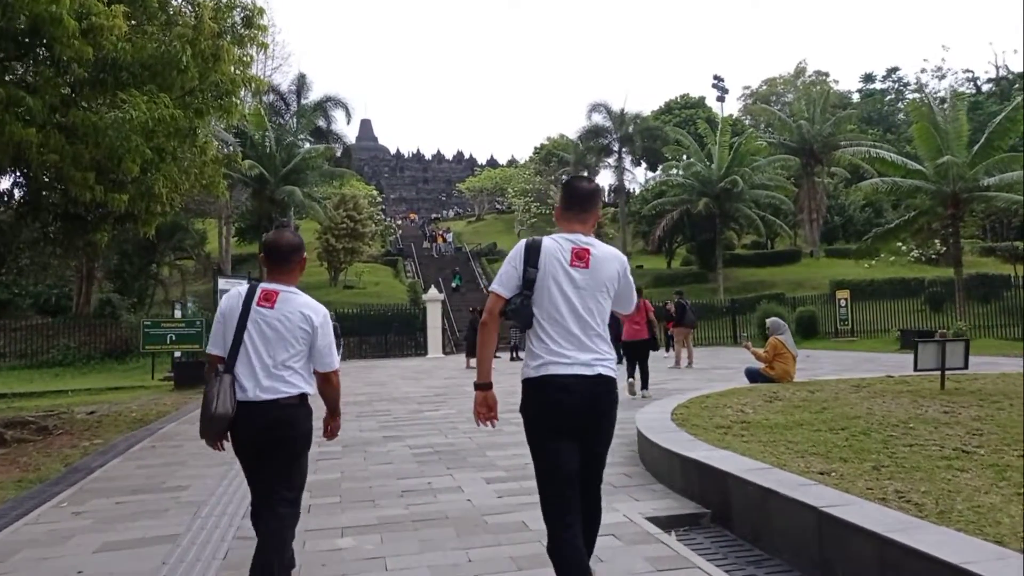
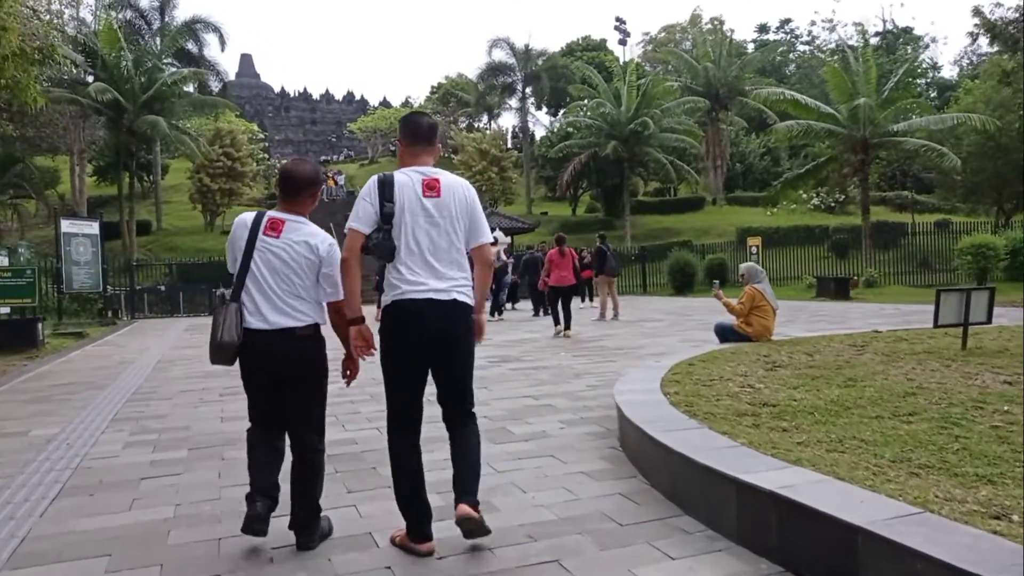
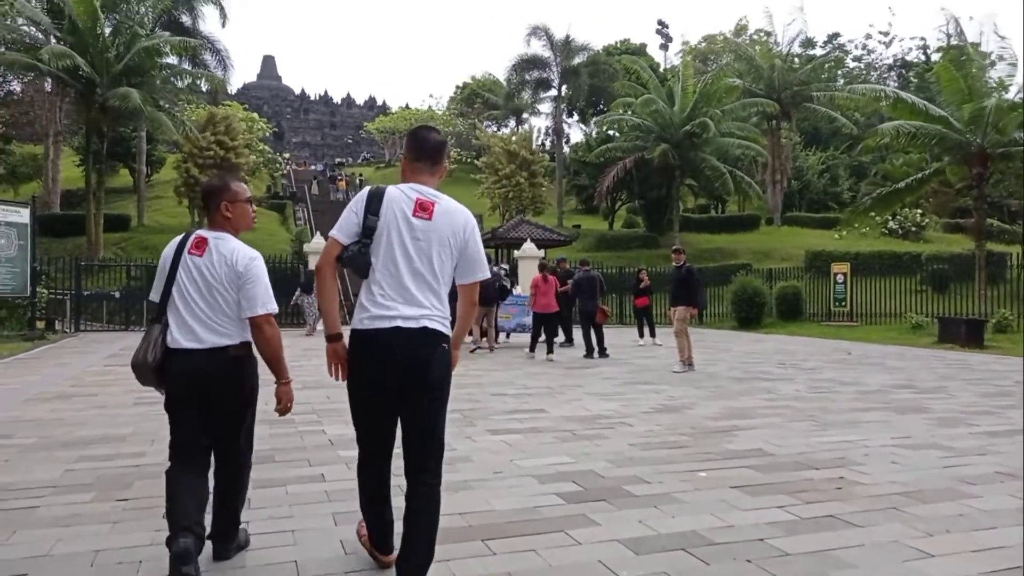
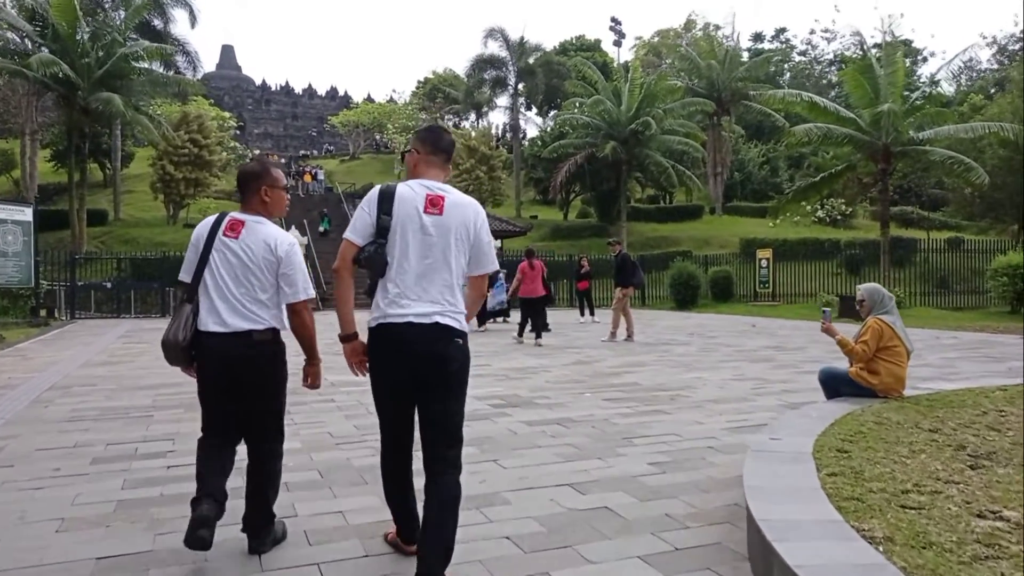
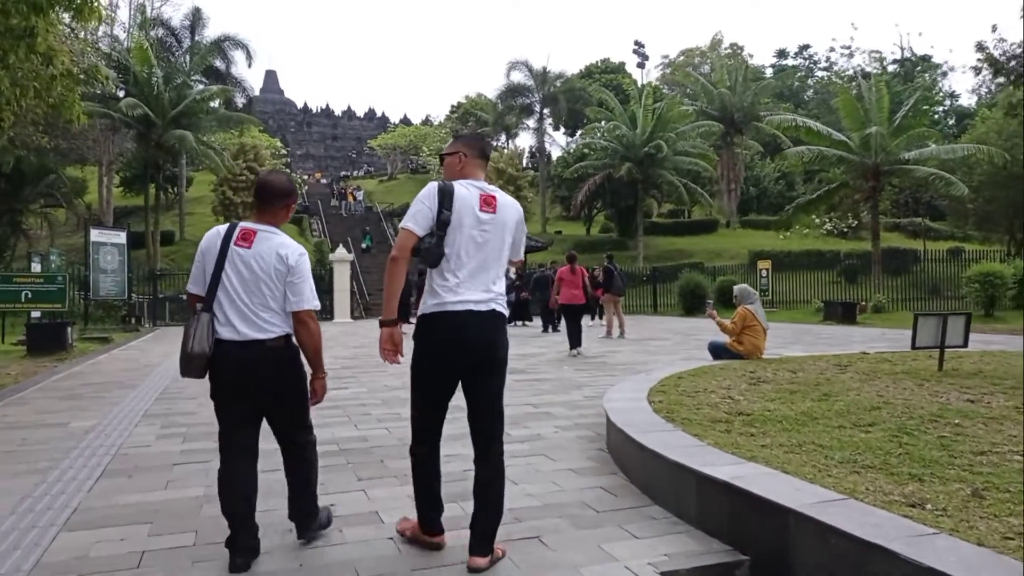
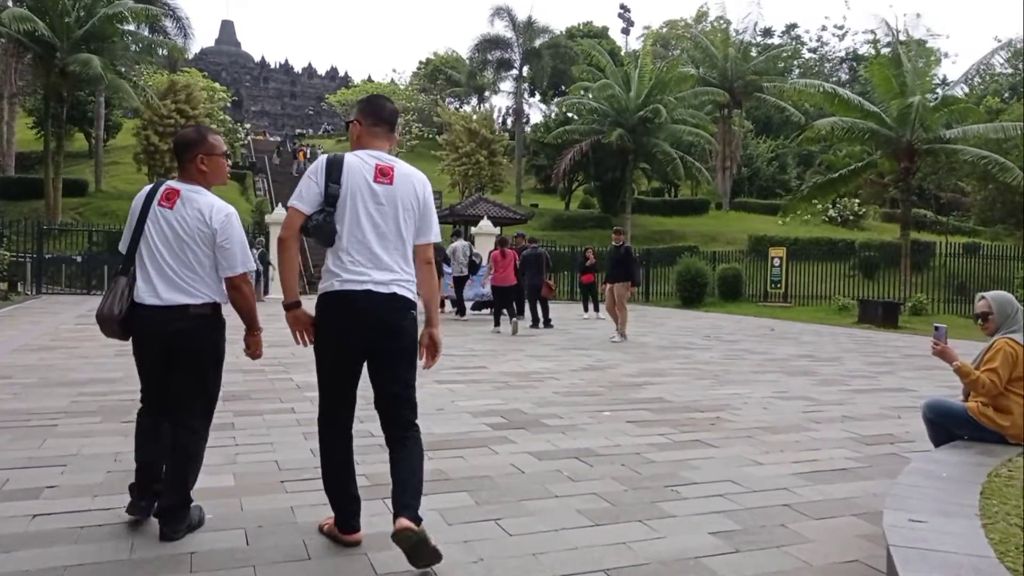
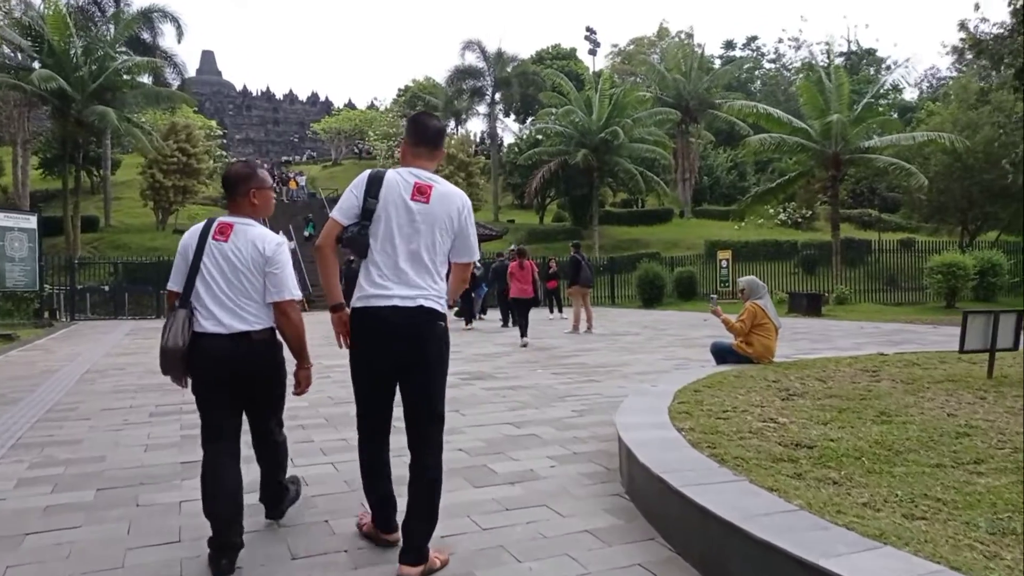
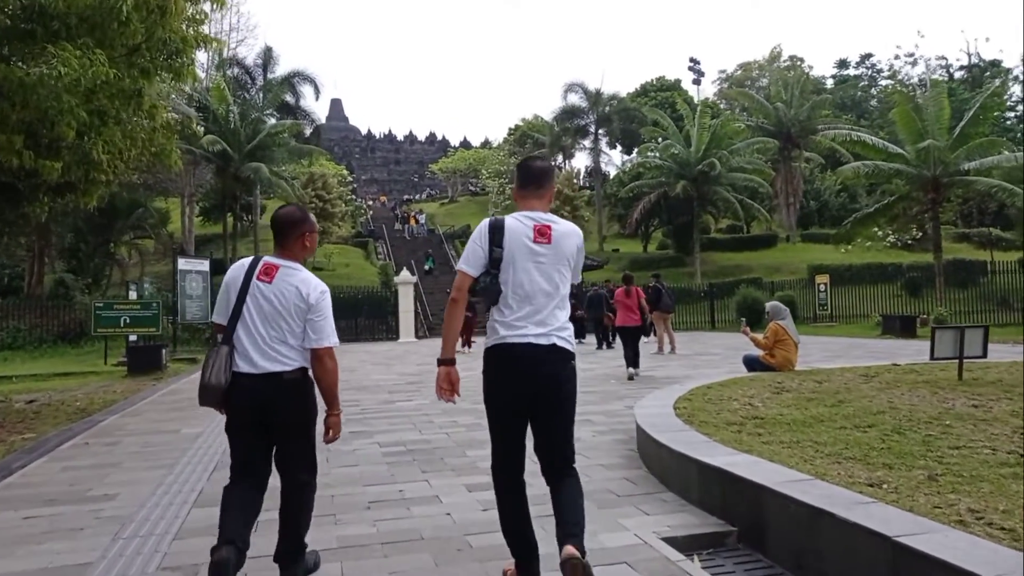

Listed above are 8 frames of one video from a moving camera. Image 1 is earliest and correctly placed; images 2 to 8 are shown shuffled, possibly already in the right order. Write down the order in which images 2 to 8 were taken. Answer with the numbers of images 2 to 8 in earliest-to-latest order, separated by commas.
8, 5, 2, 7, 4, 6, 3
